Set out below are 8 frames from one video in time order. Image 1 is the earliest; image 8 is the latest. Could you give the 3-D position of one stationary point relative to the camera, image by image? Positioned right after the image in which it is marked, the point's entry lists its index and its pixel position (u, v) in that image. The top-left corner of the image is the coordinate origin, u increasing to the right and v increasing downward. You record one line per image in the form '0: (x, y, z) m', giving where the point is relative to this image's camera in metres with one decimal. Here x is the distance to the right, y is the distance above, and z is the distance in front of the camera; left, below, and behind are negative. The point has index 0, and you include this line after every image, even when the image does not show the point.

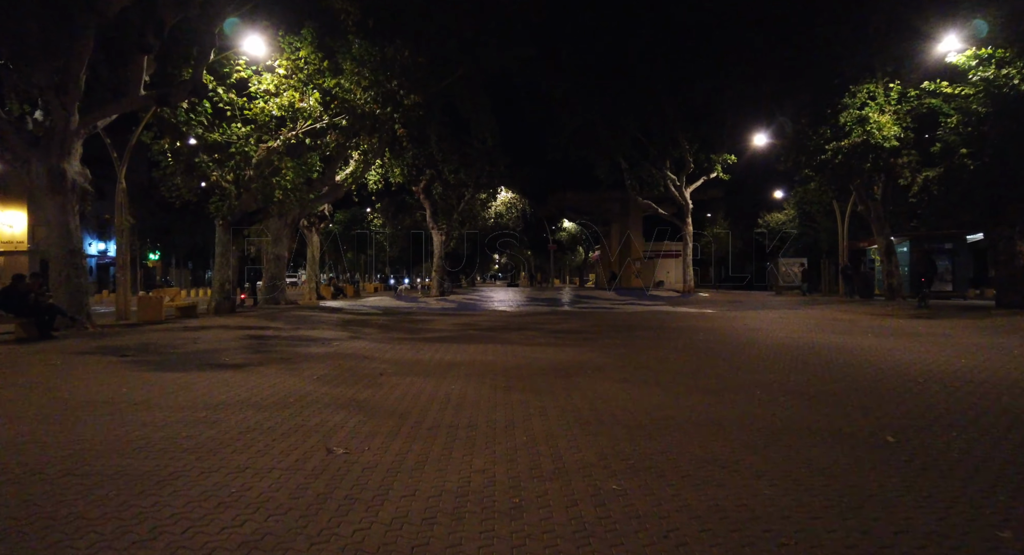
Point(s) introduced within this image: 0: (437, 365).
0: (-1.4, -1.7, +11.8) m
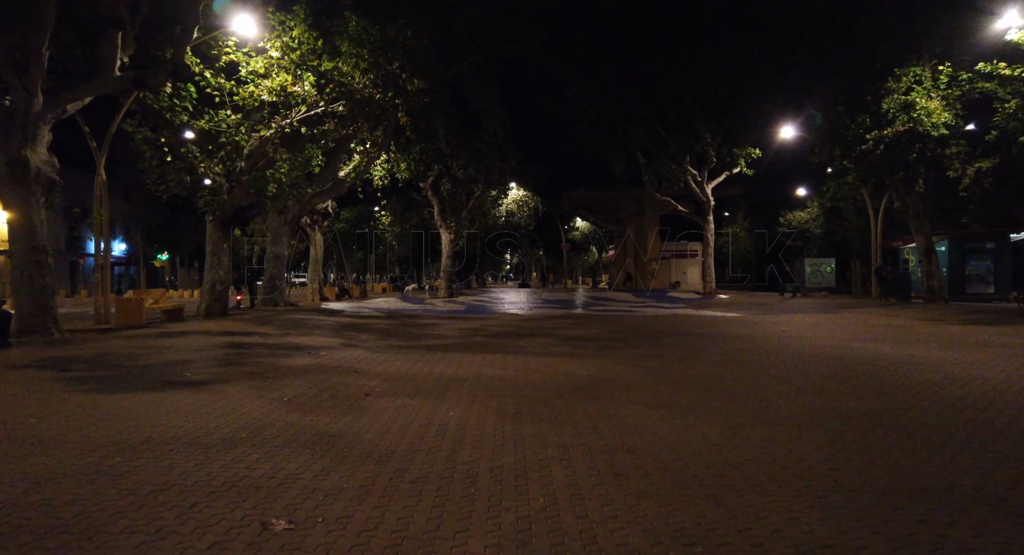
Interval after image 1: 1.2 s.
0: (-1.2, -1.7, +10.0) m
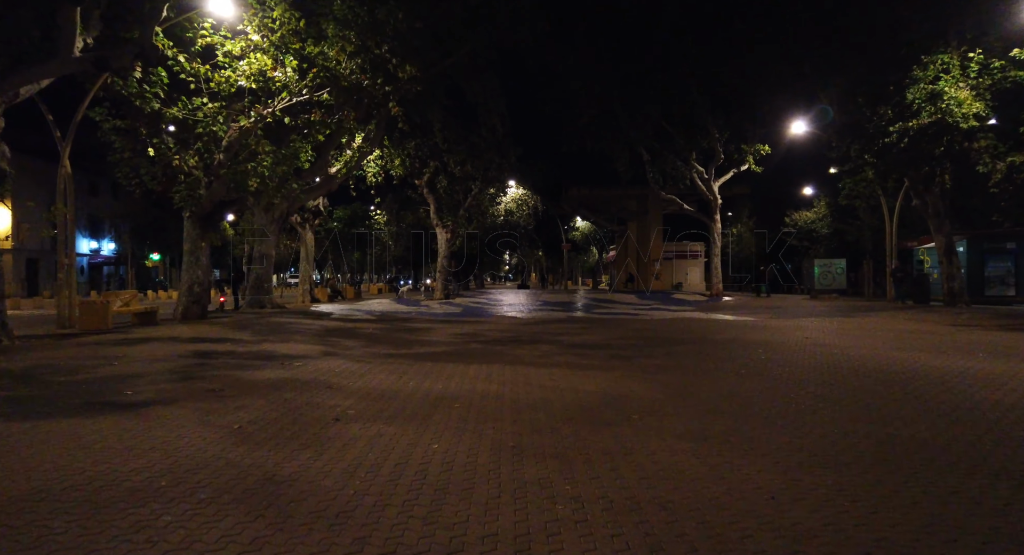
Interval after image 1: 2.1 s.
0: (-1.2, -1.7, +8.6) m
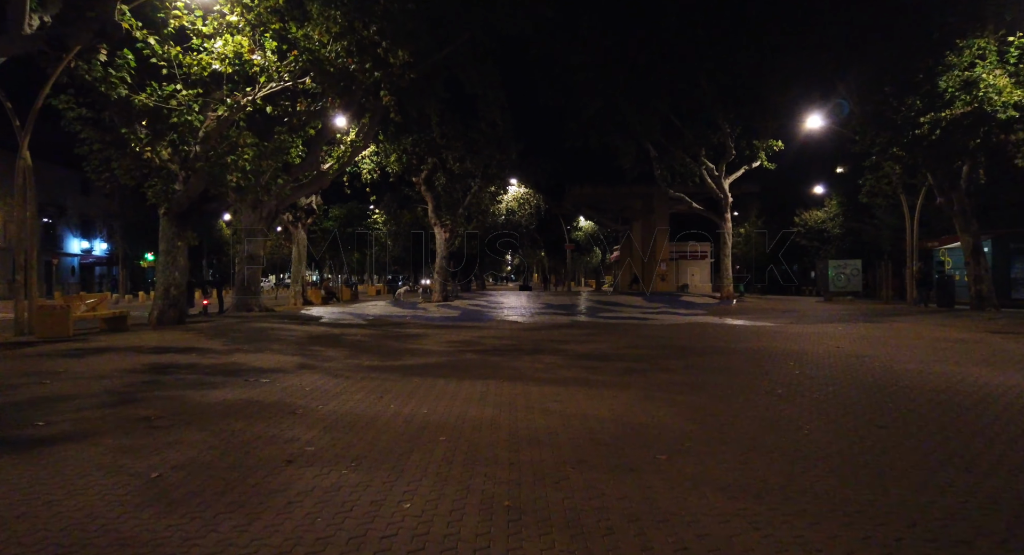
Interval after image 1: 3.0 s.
0: (-1.3, -1.8, +7.1) m
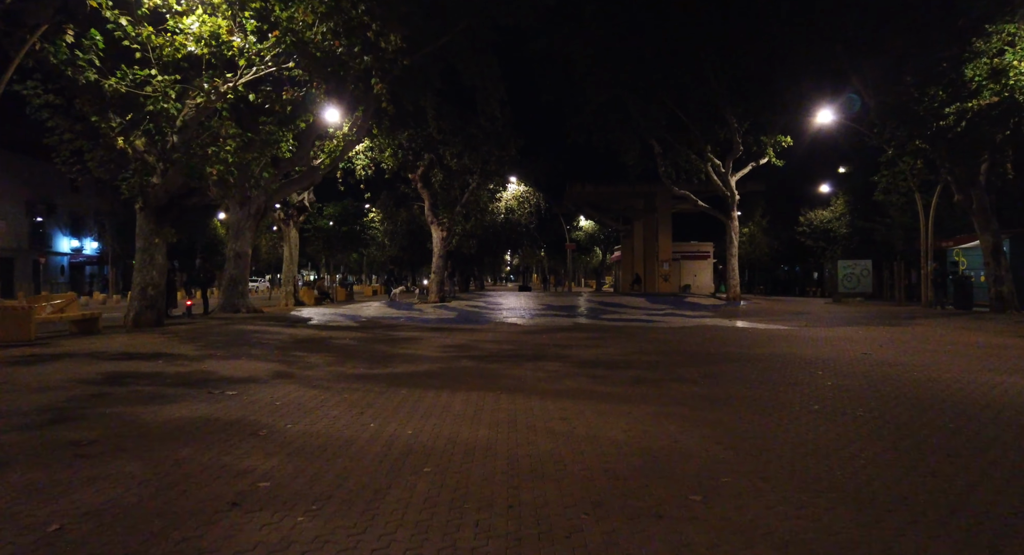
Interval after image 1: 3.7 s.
0: (-1.3, -1.7, +5.9) m
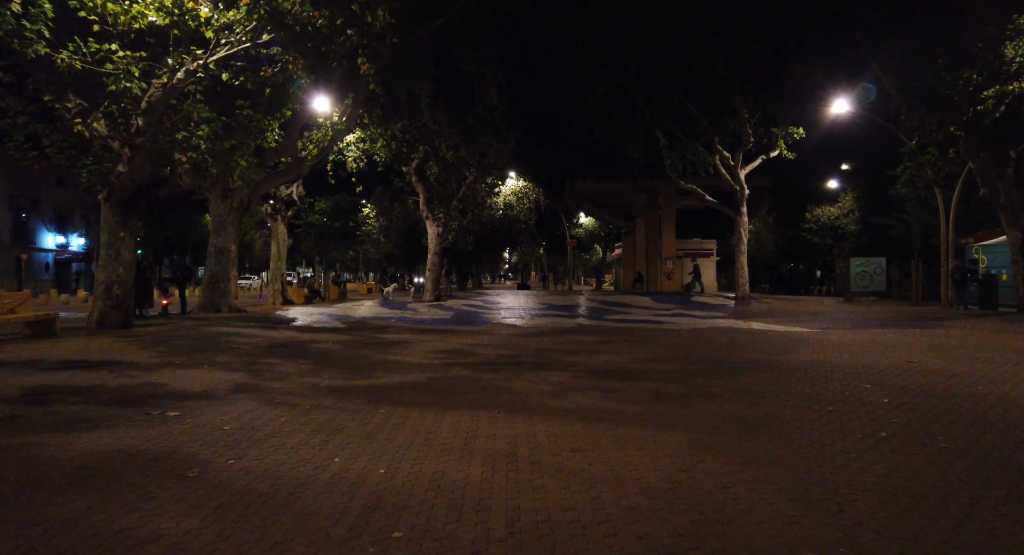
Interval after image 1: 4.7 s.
0: (-1.3, -1.7, +4.4) m
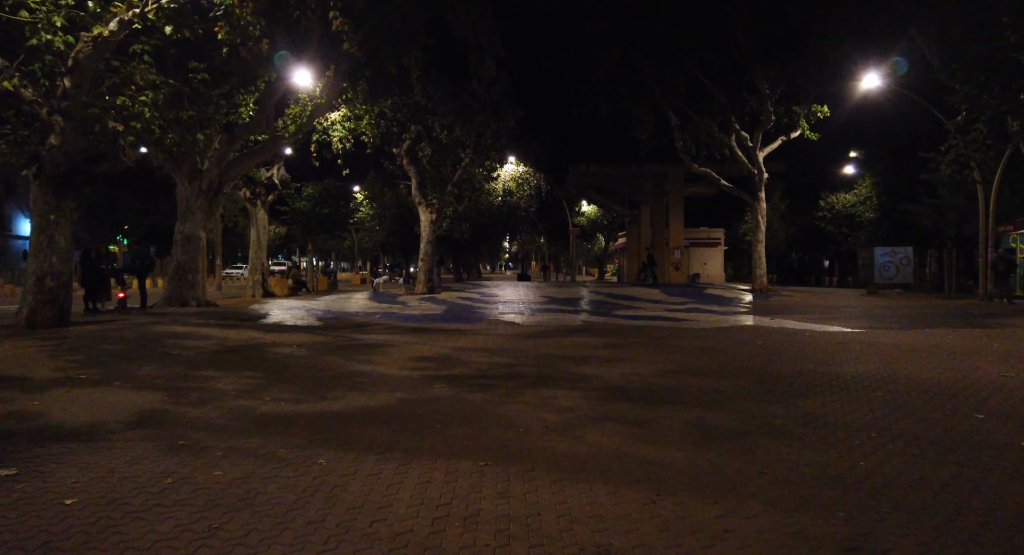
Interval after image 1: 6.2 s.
0: (-1.3, -1.7, +2.1) m
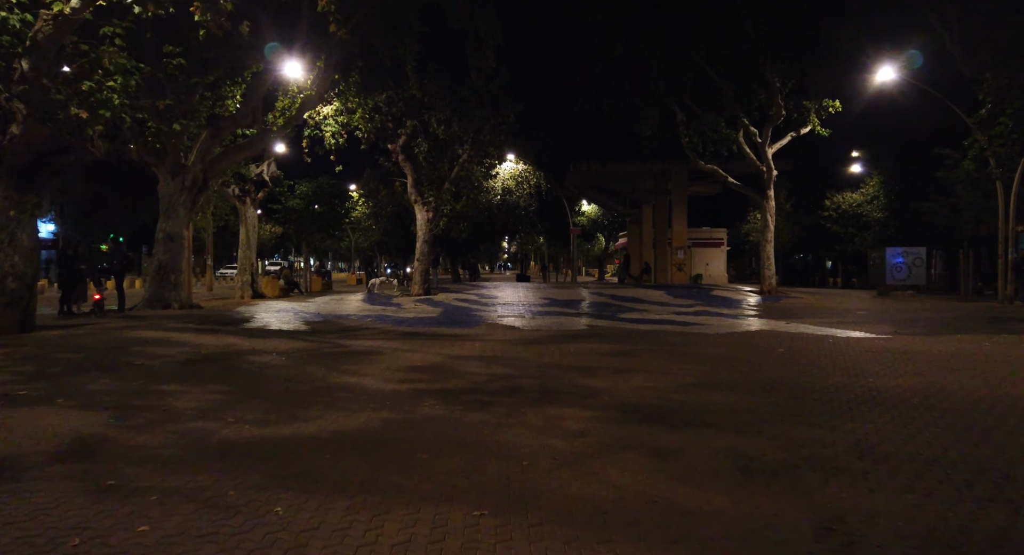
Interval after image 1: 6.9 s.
0: (-1.3, -1.8, +1.0) m
